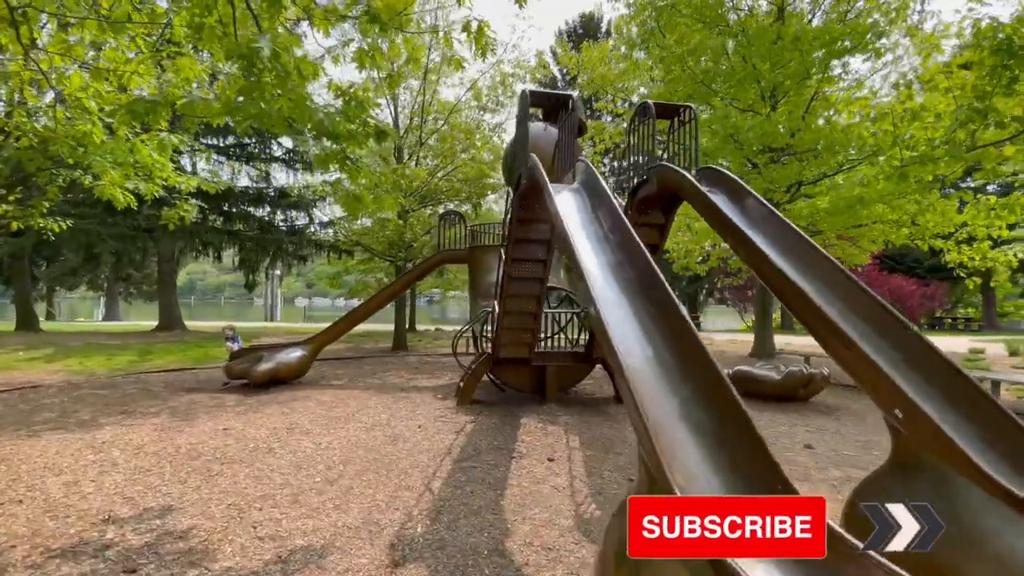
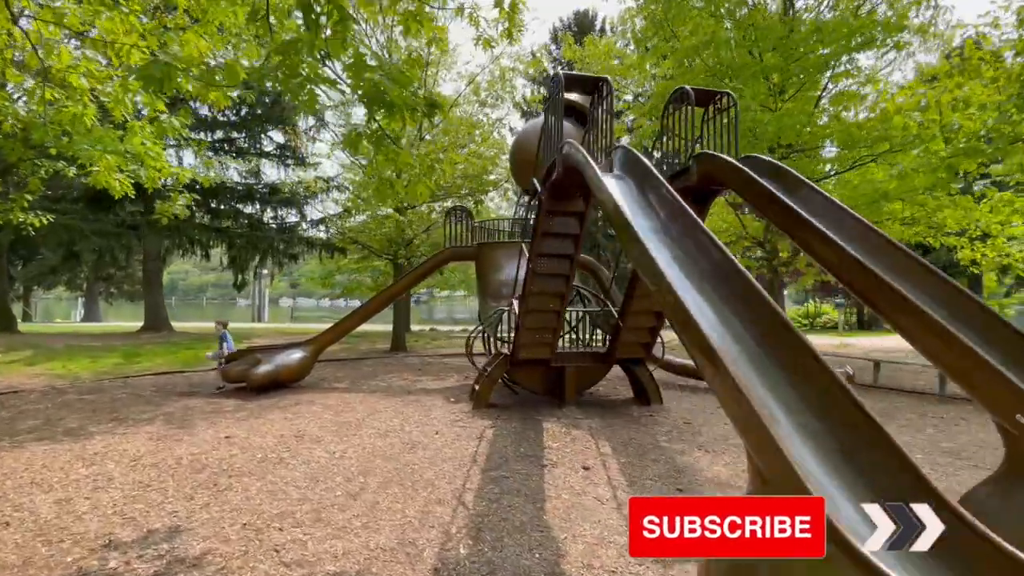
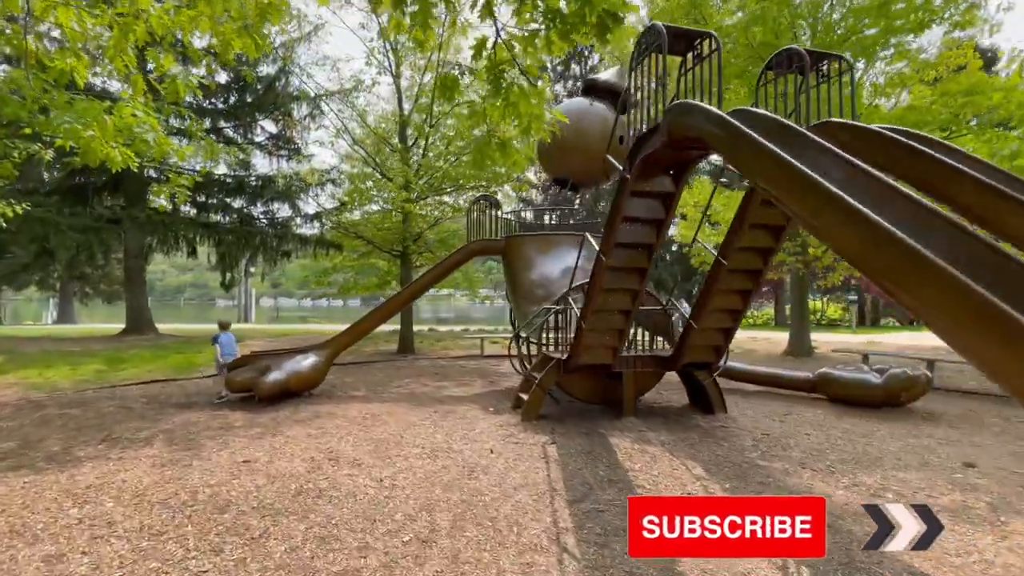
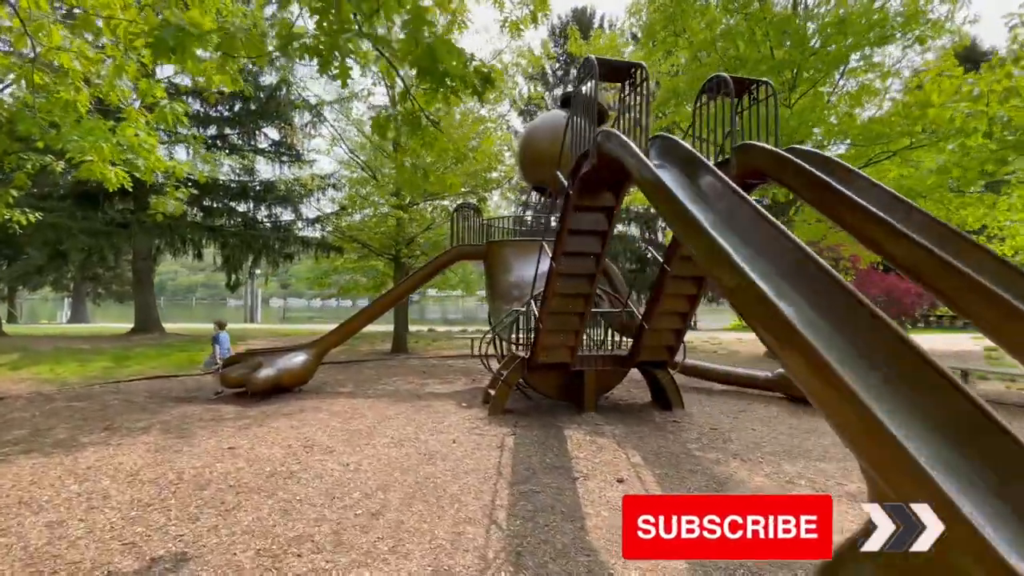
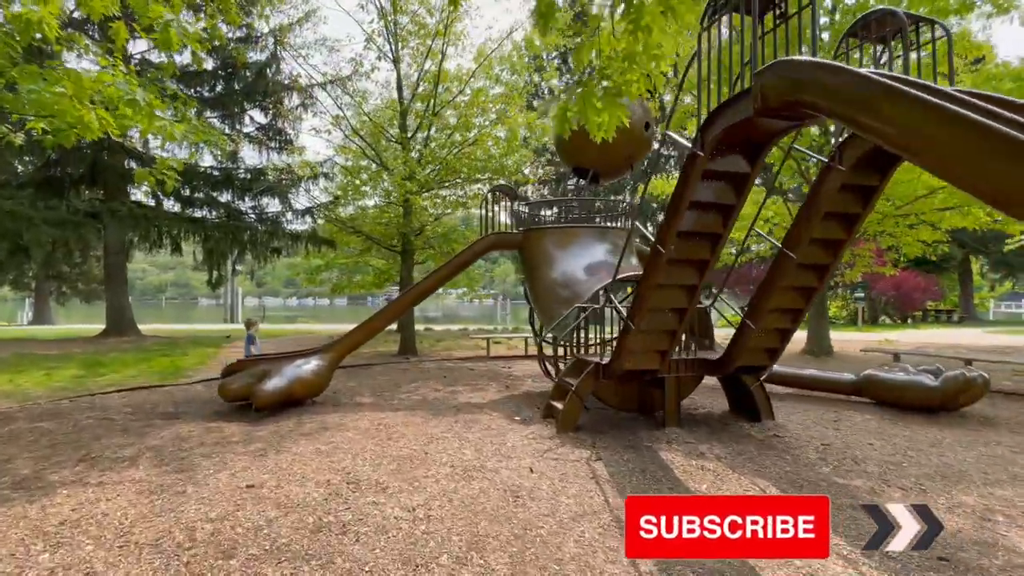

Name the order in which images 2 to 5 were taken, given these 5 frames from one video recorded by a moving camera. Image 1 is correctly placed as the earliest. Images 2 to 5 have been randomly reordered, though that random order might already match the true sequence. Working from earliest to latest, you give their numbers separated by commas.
2, 4, 3, 5
